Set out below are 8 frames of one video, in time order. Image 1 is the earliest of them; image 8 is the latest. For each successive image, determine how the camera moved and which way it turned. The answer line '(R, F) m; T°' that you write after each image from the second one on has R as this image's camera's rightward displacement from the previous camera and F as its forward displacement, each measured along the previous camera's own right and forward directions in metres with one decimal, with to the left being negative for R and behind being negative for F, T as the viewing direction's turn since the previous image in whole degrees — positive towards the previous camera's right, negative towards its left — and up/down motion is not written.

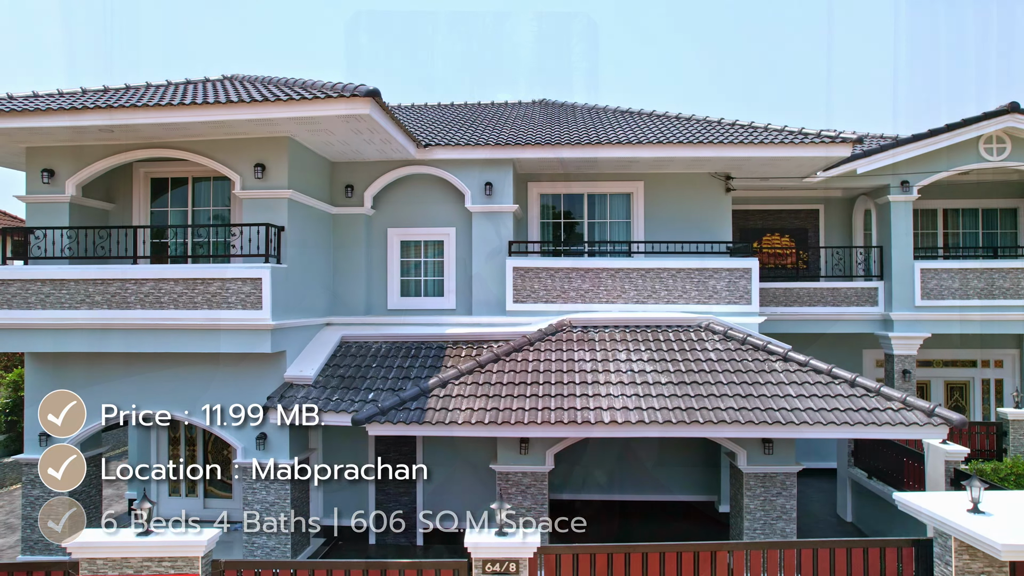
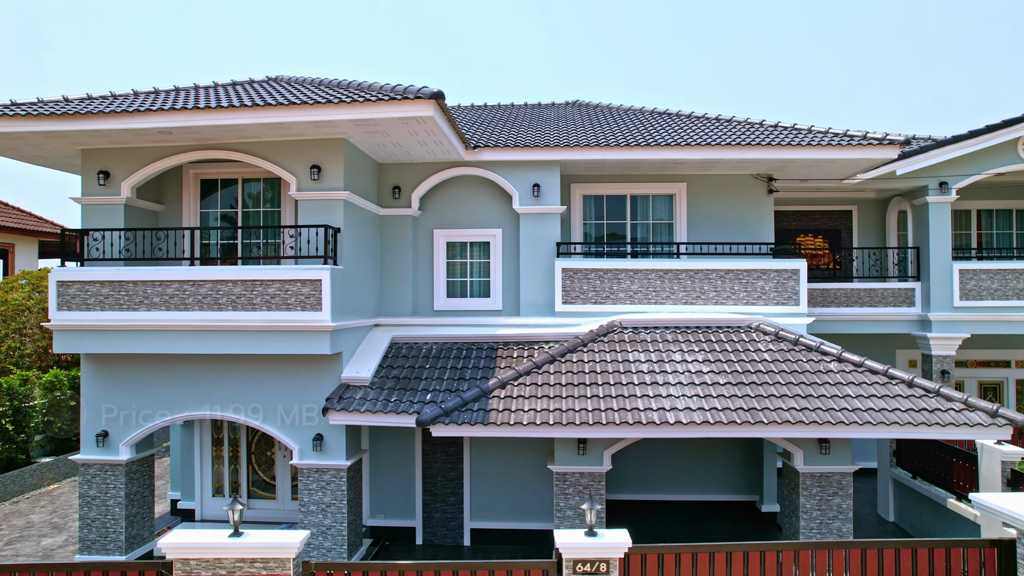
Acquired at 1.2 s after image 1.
(-0.6, 0.0) m; 0°
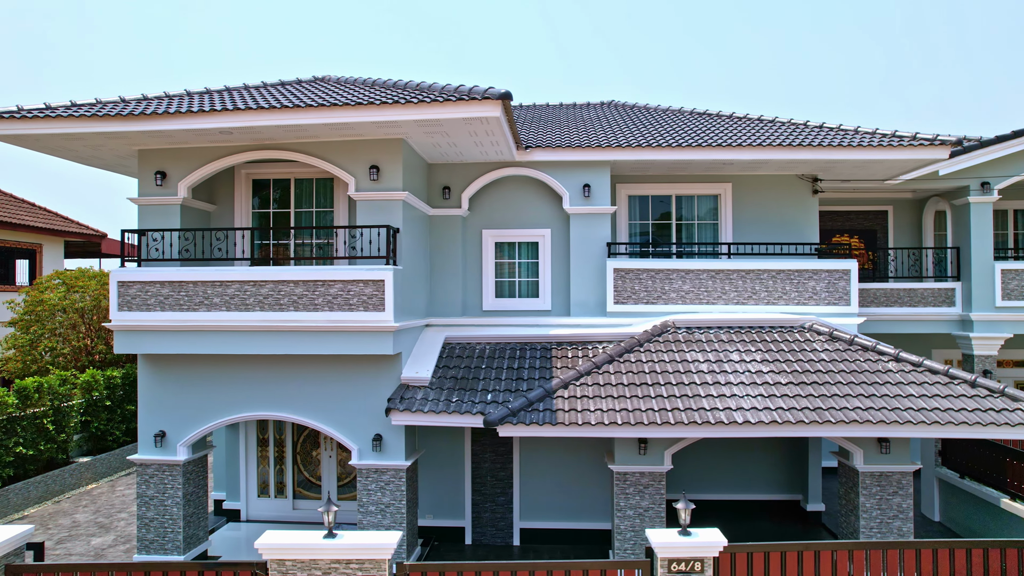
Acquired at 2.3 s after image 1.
(-0.6, 0.0) m; 0°
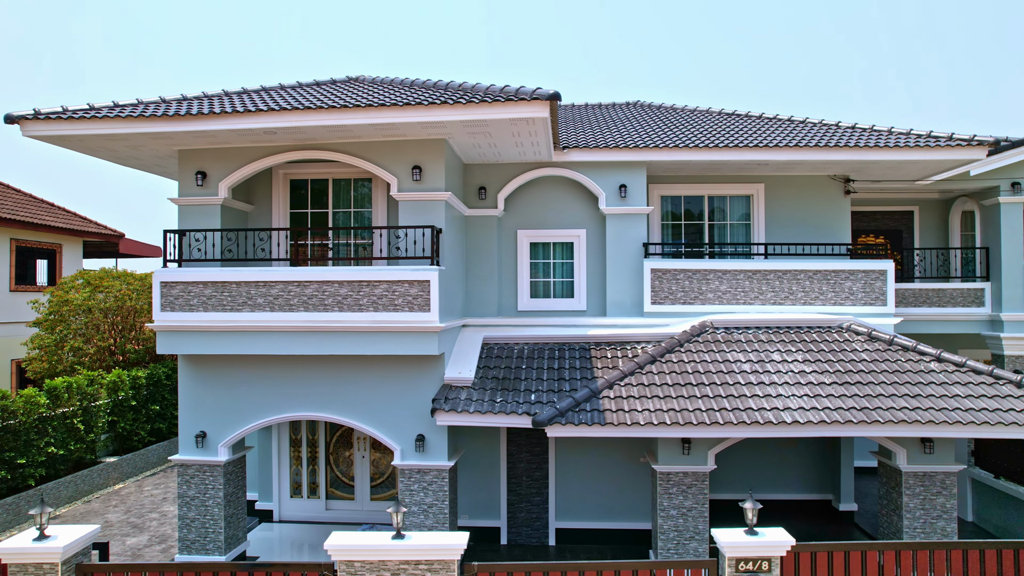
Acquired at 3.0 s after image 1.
(-0.4, 0.0) m; 0°
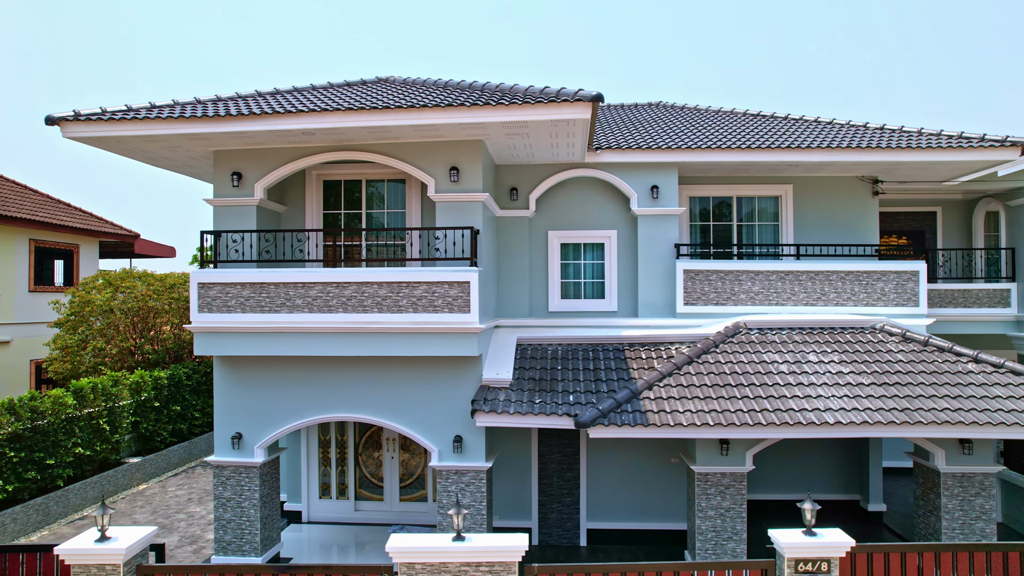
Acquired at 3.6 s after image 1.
(-0.4, 0.0) m; 0°
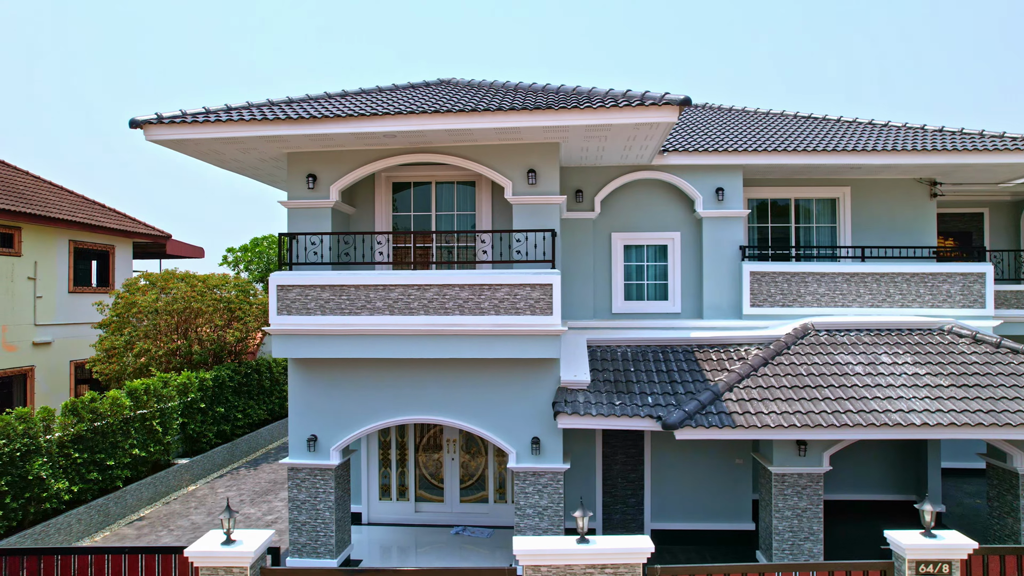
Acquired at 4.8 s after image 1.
(-0.8, 0.0) m; 0°
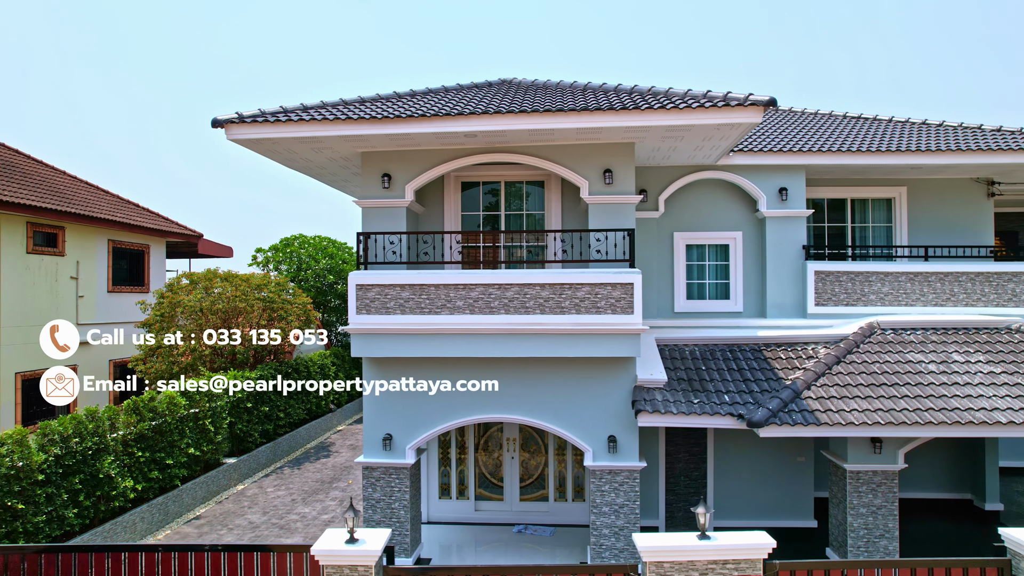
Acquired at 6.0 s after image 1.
(-0.8, 0.0) m; 0°
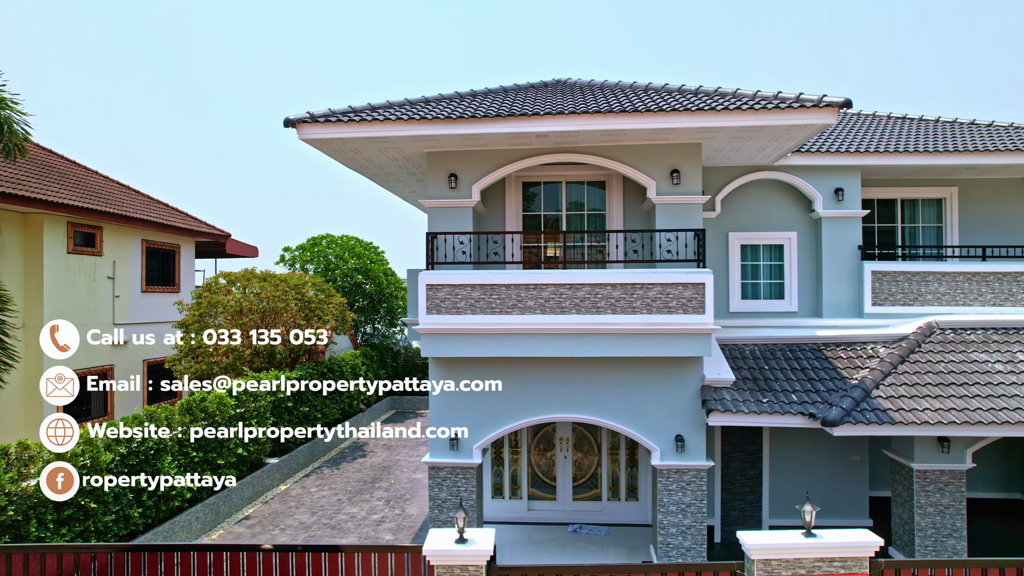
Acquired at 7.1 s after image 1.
(-0.7, 0.0) m; 0°
